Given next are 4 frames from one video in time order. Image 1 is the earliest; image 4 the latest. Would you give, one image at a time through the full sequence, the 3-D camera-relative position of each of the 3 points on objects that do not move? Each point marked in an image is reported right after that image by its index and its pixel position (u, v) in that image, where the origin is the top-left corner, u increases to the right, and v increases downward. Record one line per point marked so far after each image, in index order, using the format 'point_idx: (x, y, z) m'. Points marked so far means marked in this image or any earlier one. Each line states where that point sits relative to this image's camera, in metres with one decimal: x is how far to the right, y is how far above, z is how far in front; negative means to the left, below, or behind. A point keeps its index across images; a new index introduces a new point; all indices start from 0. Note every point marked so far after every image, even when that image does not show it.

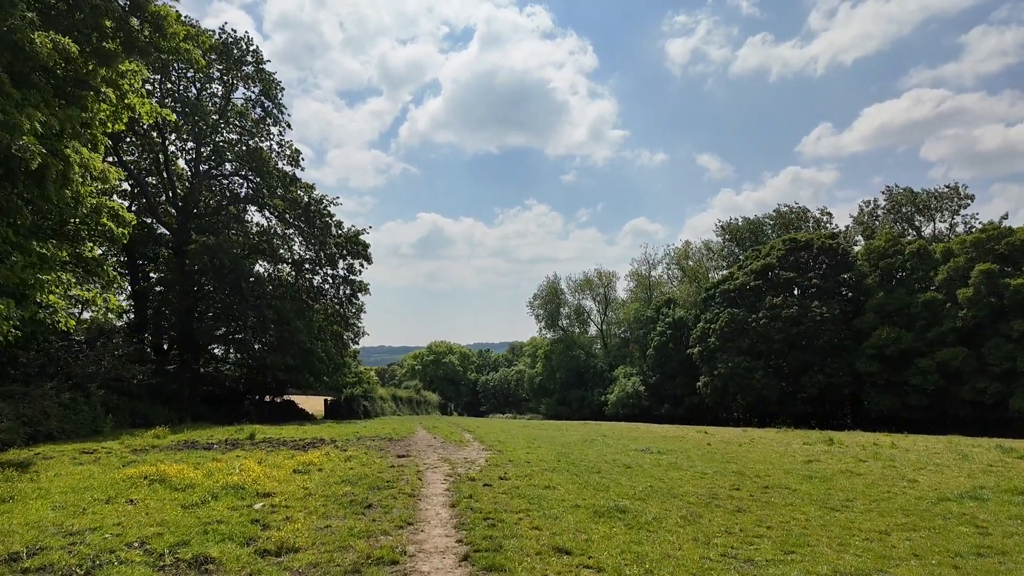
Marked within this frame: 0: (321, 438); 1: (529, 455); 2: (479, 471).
0: (-6.4, -5.1, +17.2) m
1: (+0.5, -4.5, +13.7) m
2: (-0.7, -3.8, +10.7) m
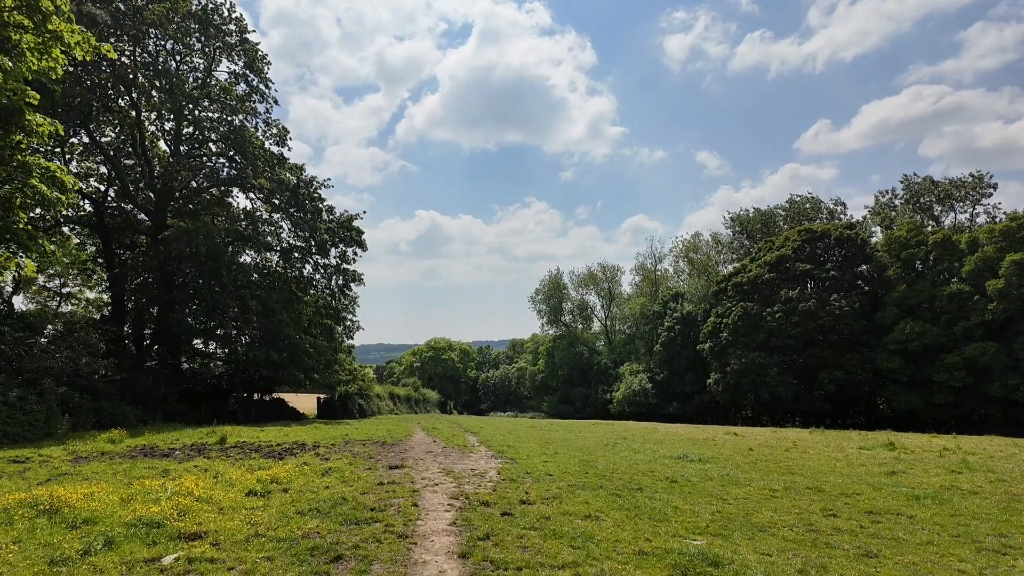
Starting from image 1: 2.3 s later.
0: (-6.1, -4.5, +14.9) m
1: (+0.8, -4.0, +11.4) m
2: (-0.3, -3.3, +8.4) m
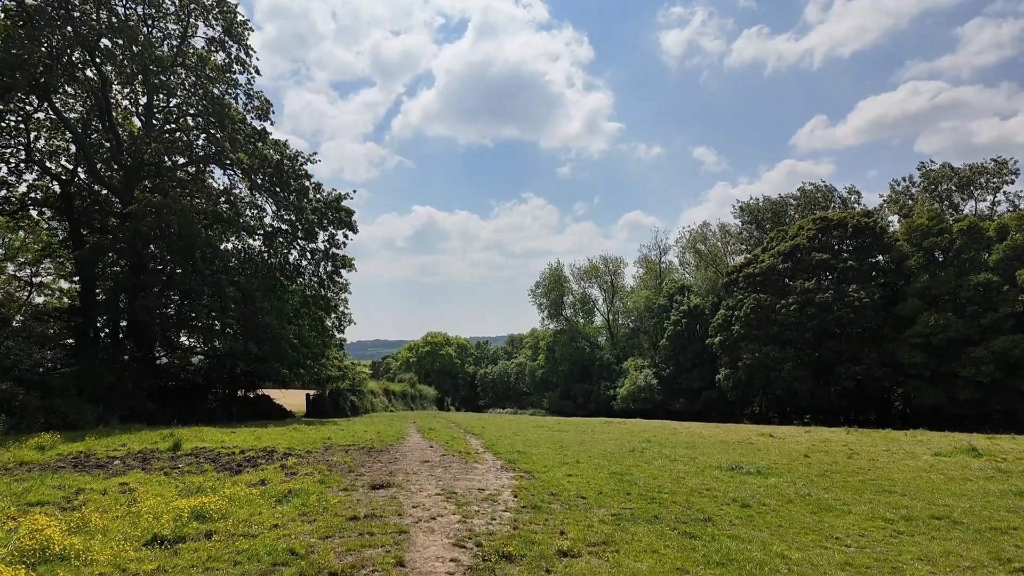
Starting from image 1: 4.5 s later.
0: (-5.8, -3.9, +12.4) m
1: (+1.1, -3.4, +9.0) m
2: (0.0, -2.8, +5.9) m
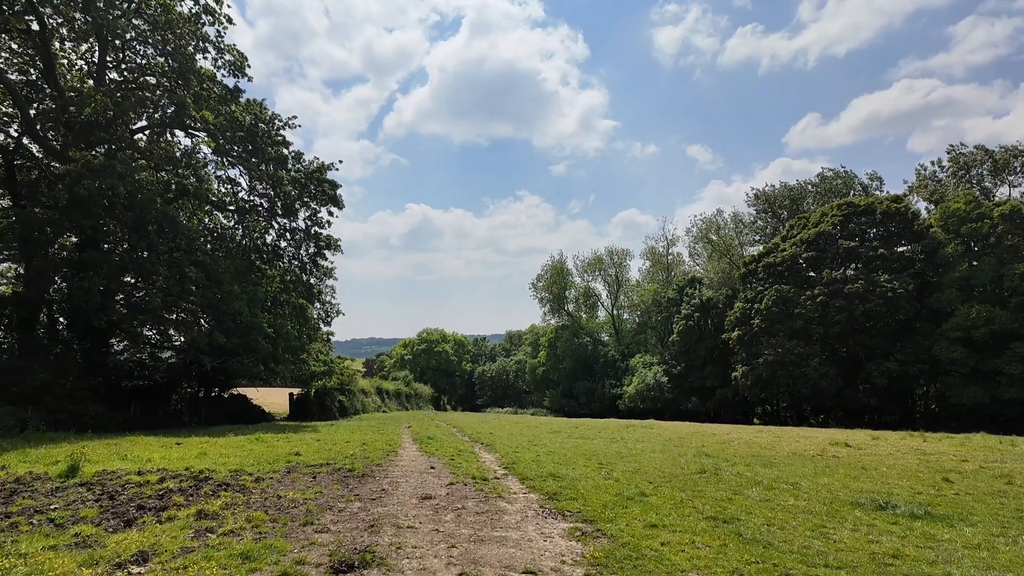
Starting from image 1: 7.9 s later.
0: (-5.2, -3.2, +8.8) m
1: (+1.8, -2.7, +5.4) m
2: (+0.7, -2.1, +2.3) m
